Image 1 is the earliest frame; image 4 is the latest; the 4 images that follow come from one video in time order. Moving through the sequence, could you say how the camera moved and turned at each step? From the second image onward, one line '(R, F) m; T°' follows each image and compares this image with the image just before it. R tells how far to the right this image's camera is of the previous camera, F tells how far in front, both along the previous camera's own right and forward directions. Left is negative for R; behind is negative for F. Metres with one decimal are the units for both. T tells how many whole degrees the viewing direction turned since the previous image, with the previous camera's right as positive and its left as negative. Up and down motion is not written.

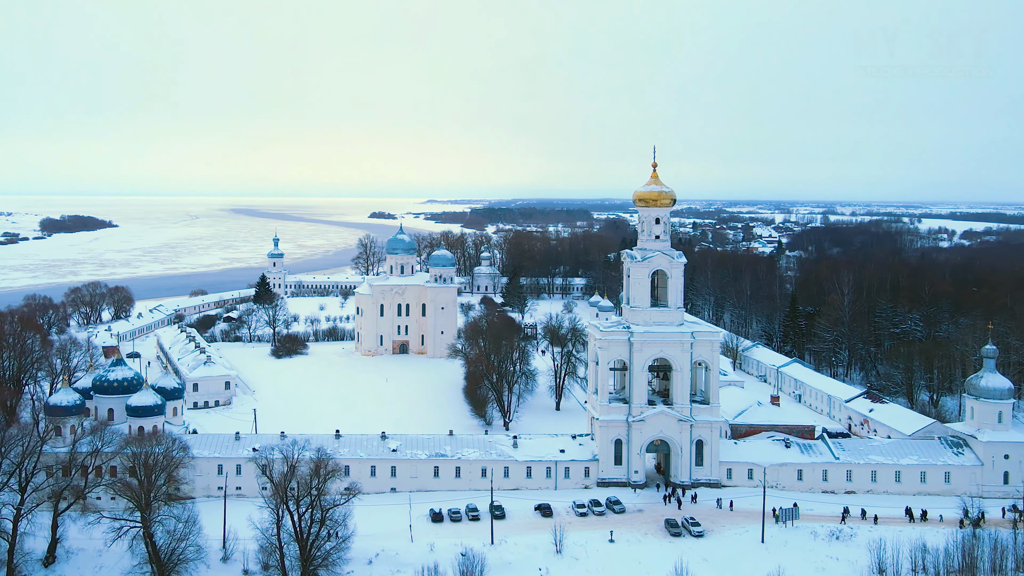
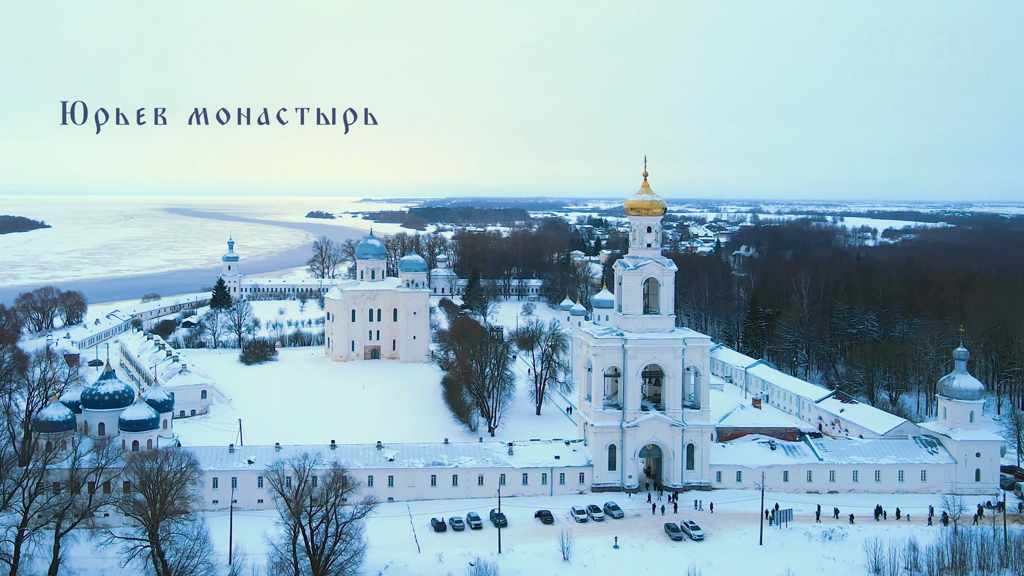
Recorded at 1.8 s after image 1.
(-1.7, -0.1) m; +4°
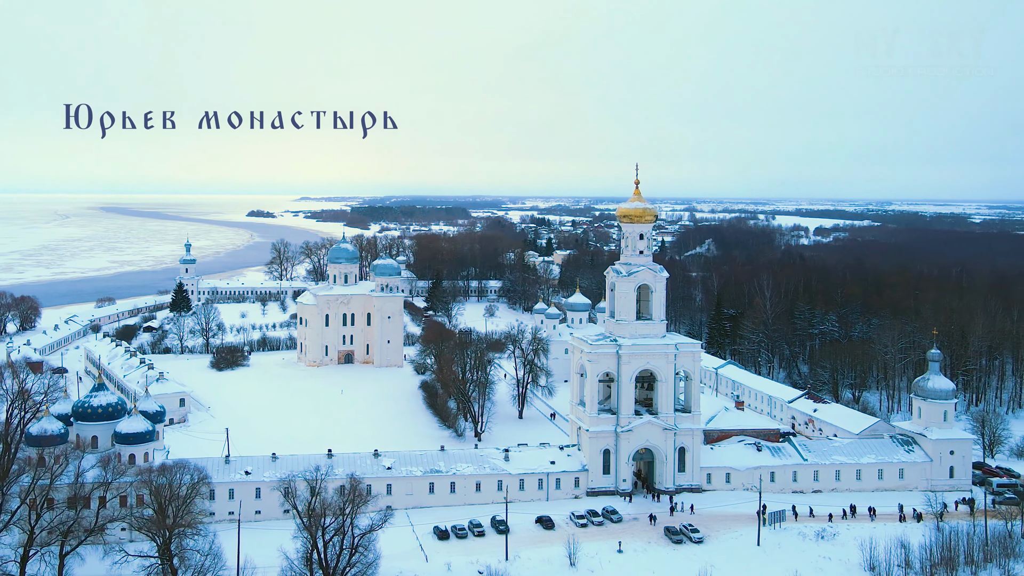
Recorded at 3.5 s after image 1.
(-1.8, -0.1) m; +4°
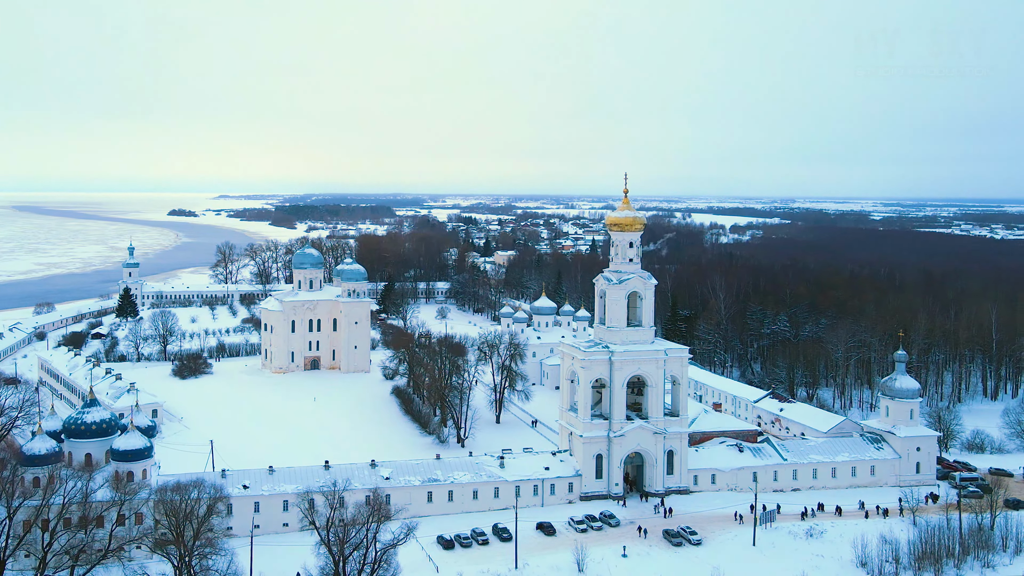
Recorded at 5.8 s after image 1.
(-2.3, -0.1) m; +5°
